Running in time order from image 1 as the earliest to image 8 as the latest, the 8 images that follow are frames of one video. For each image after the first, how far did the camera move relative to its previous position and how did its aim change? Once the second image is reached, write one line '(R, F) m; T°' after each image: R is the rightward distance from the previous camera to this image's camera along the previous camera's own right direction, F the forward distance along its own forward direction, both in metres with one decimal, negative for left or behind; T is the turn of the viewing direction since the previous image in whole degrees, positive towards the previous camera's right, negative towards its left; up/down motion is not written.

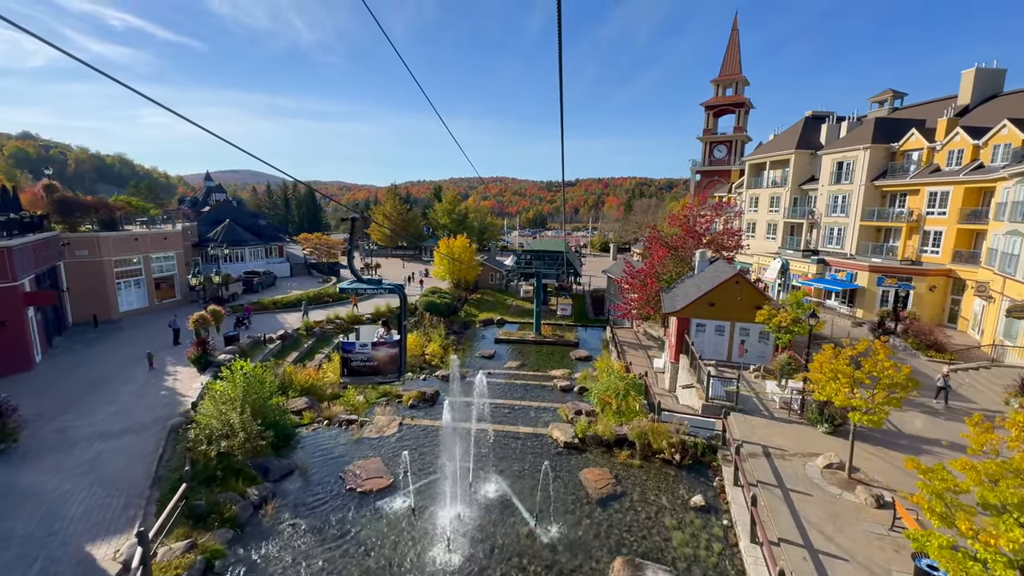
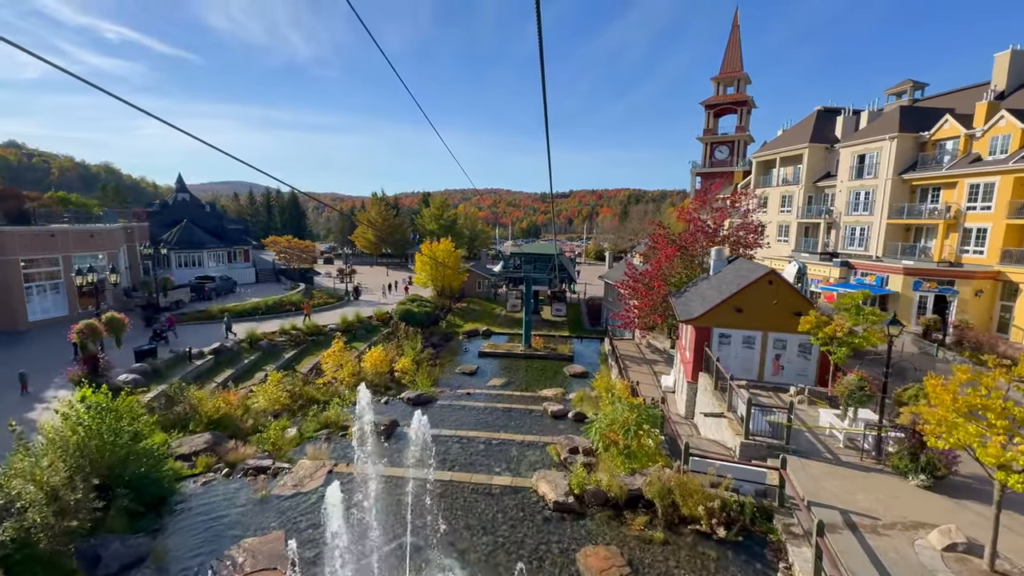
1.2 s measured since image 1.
(+0.6, +4.0) m; +1°
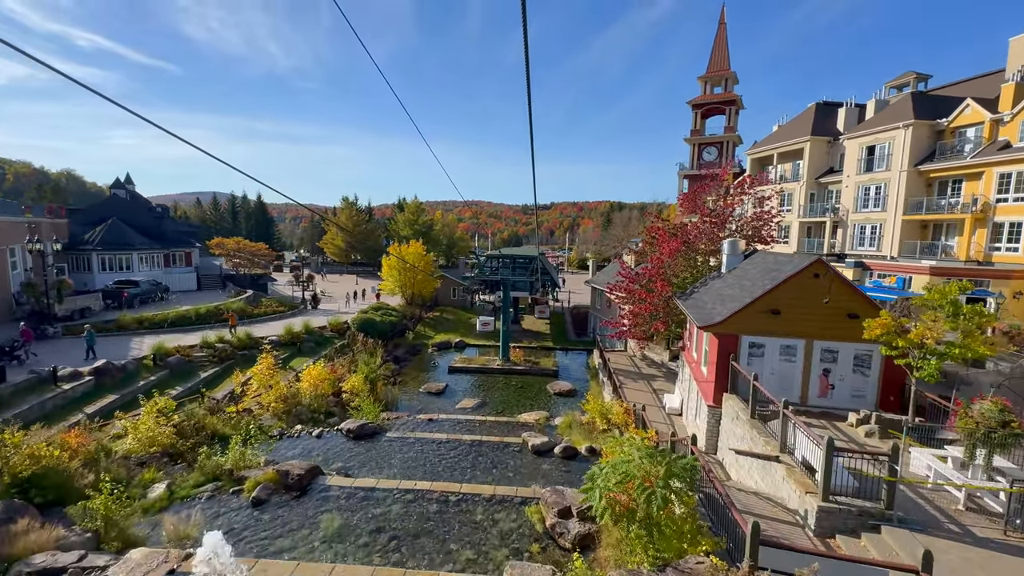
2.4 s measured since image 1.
(+0.4, +4.1) m; +2°
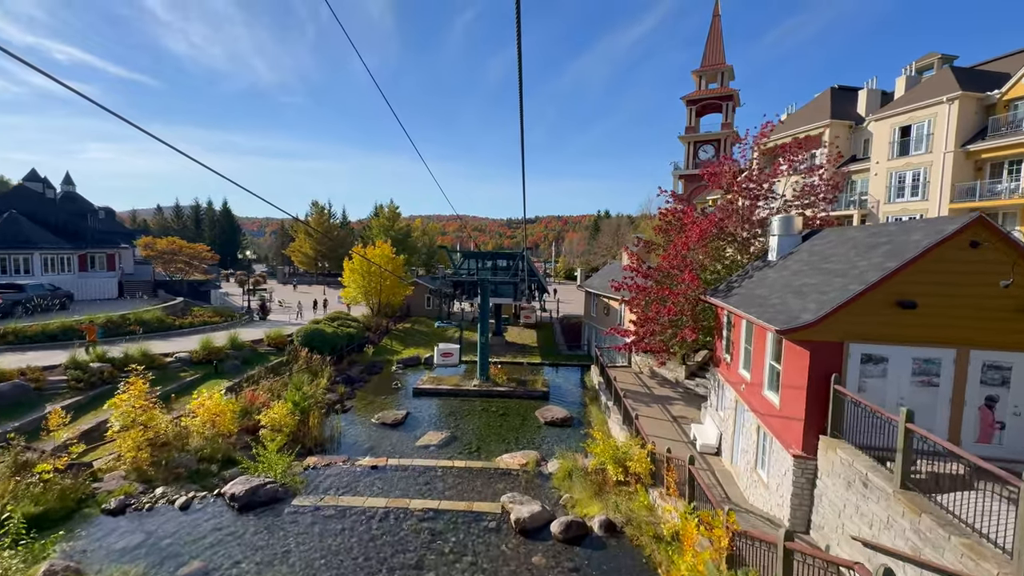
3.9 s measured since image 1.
(+0.3, +5.0) m; +2°
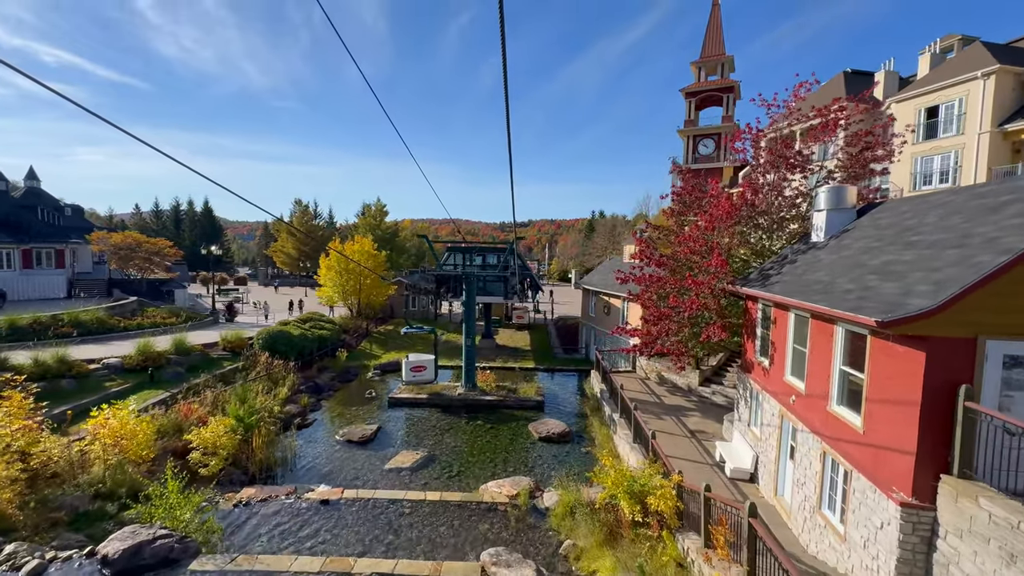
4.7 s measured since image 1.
(+0.2, +2.6) m; +1°
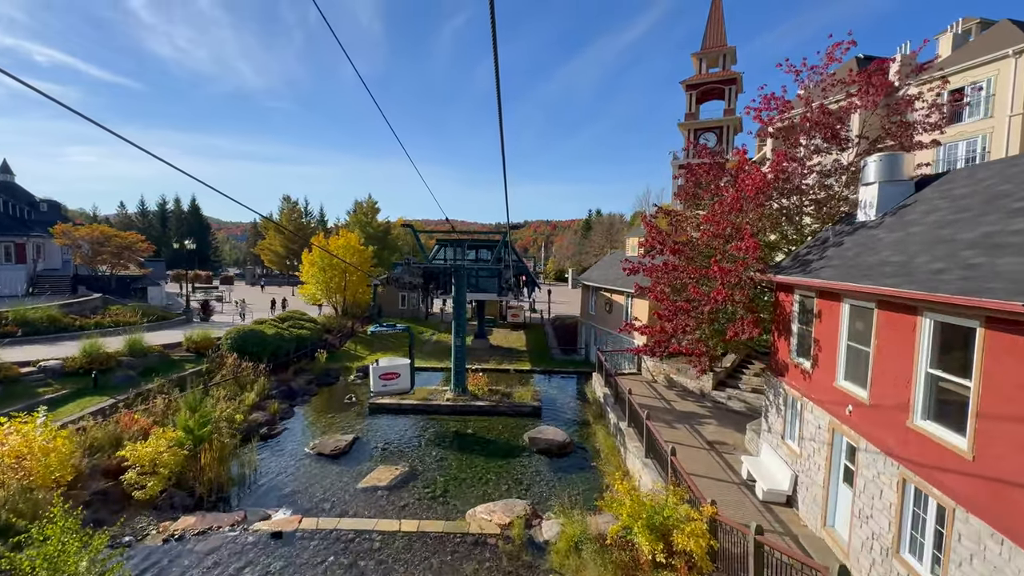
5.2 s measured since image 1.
(+0.1, +1.8) m; +1°
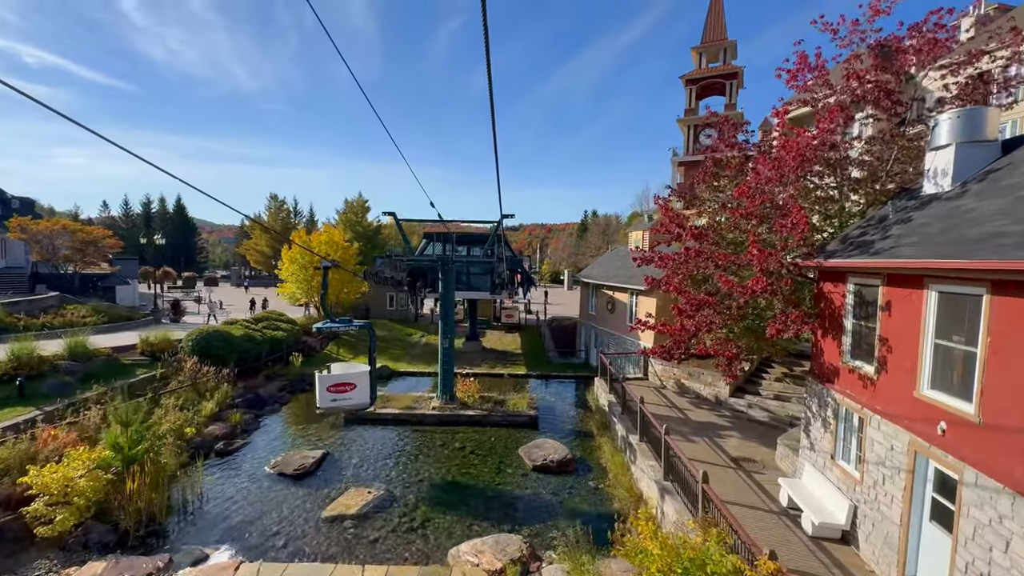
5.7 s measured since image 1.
(0.0, +1.8) m; +1°
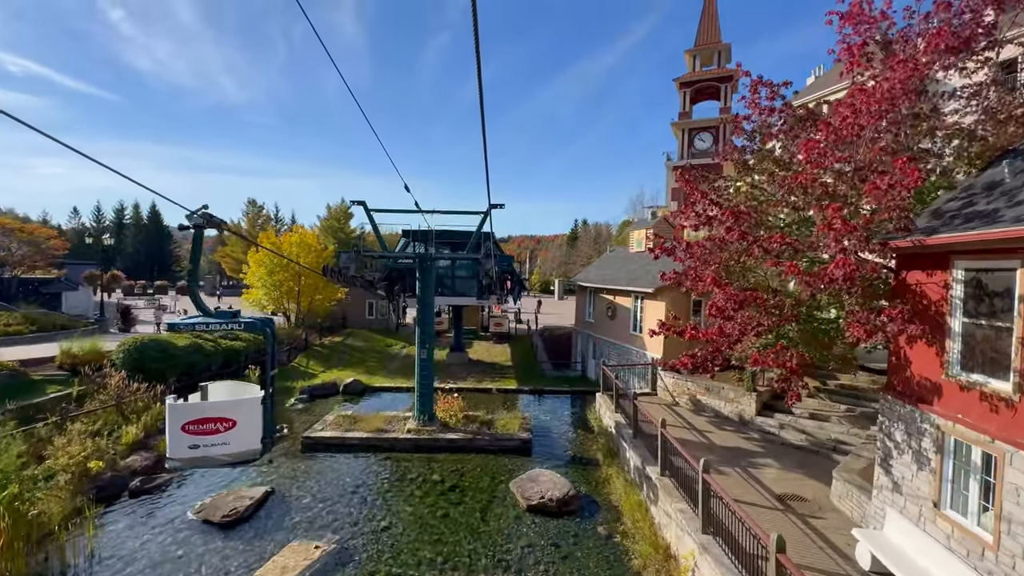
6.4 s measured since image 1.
(0.0, +2.2) m; +1°
